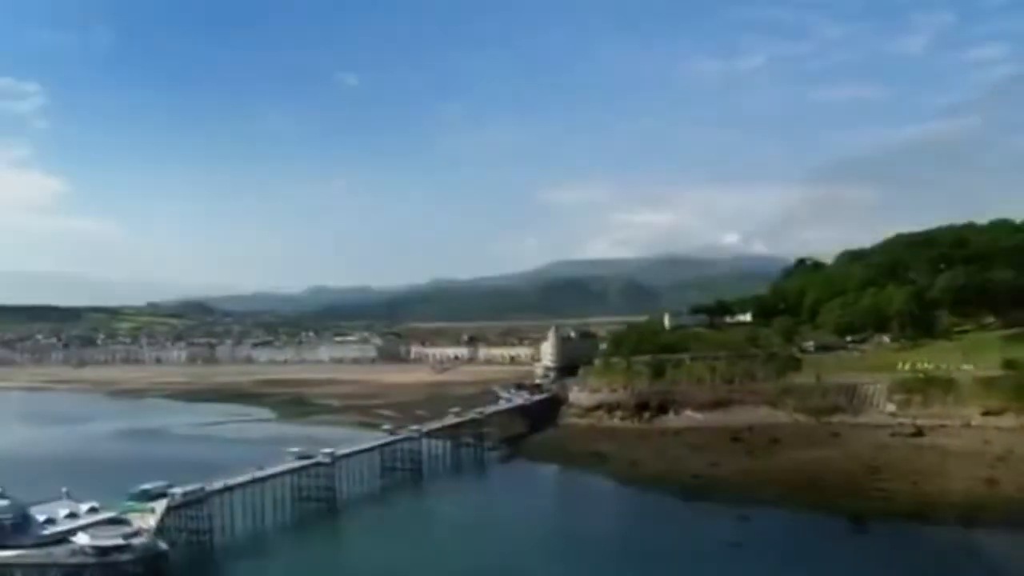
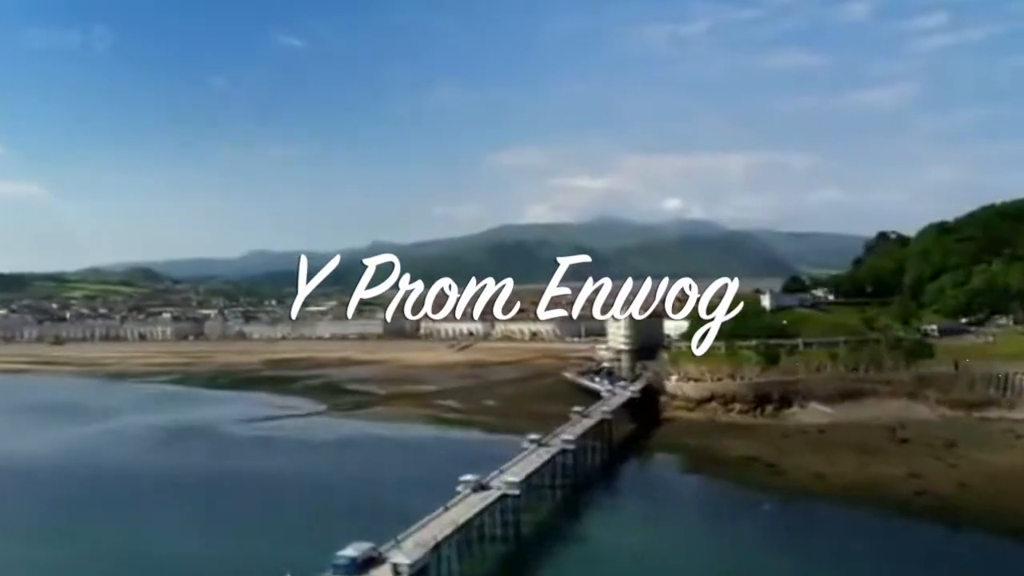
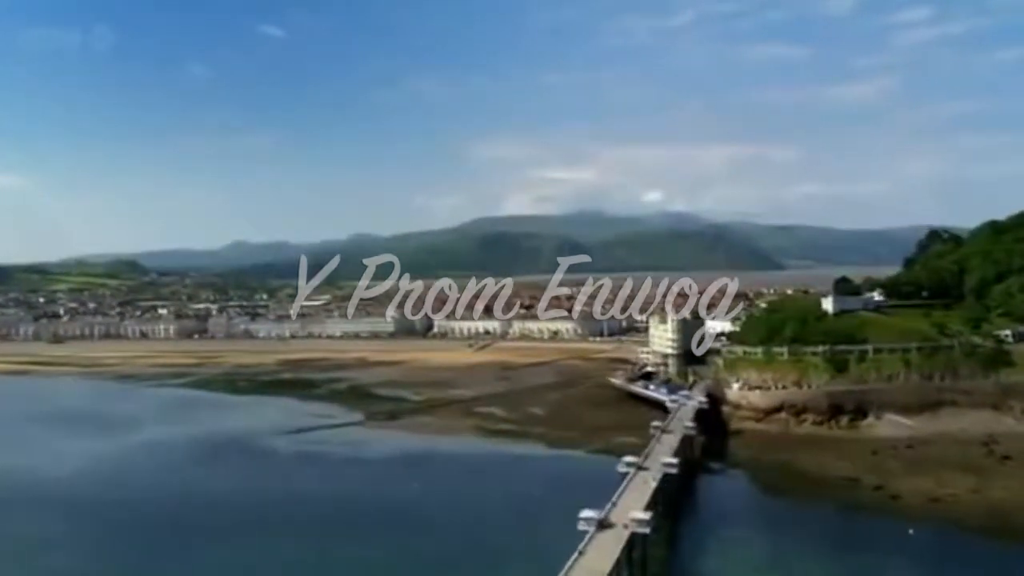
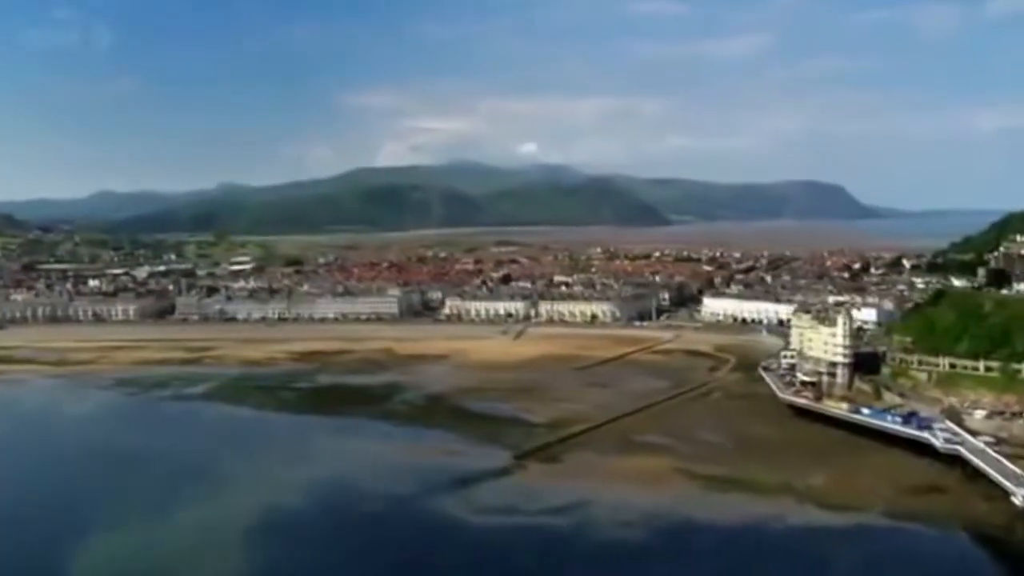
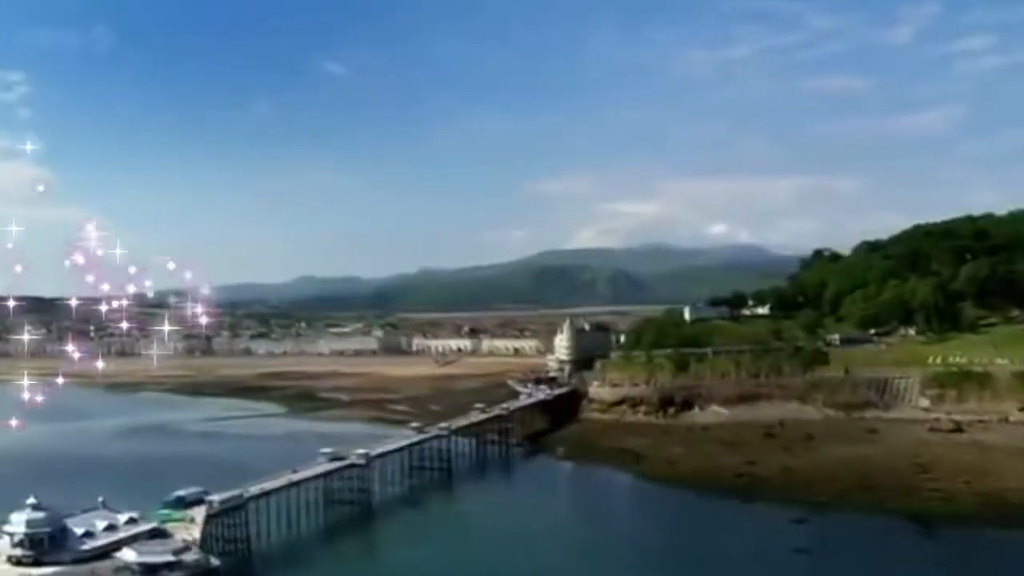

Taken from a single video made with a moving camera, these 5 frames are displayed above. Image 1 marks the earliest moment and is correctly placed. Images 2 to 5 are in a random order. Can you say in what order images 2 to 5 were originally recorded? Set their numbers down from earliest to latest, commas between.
5, 2, 3, 4
